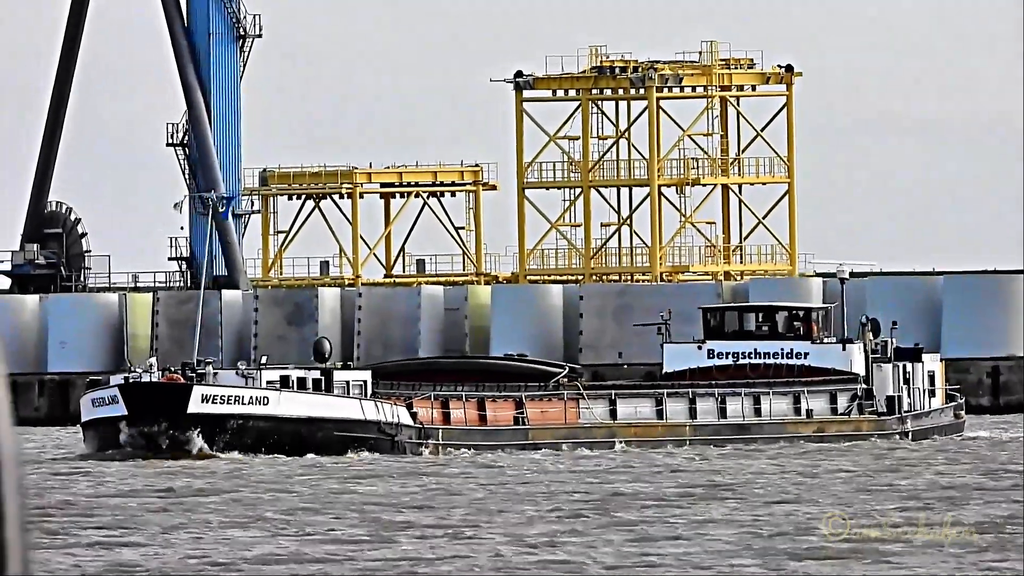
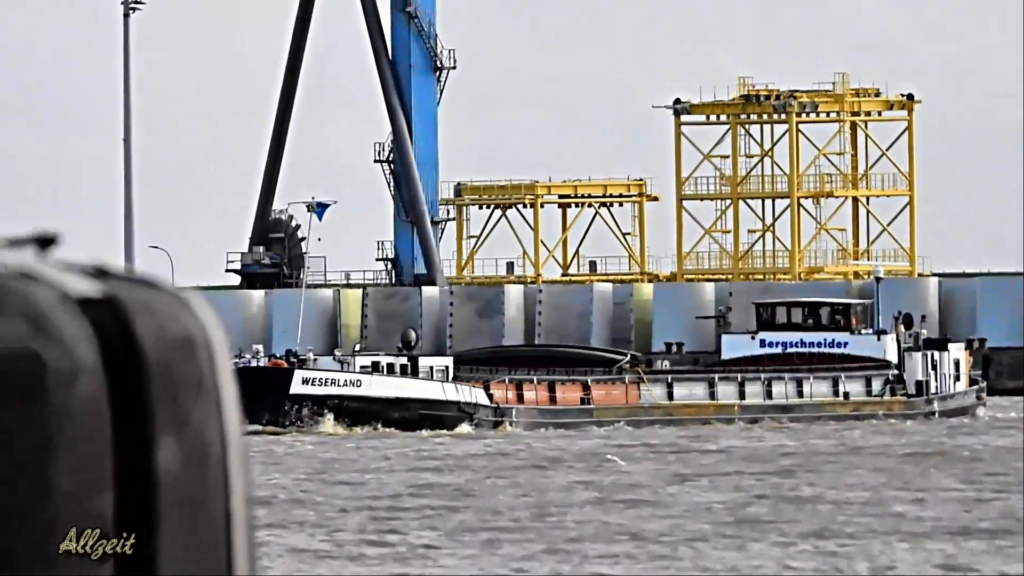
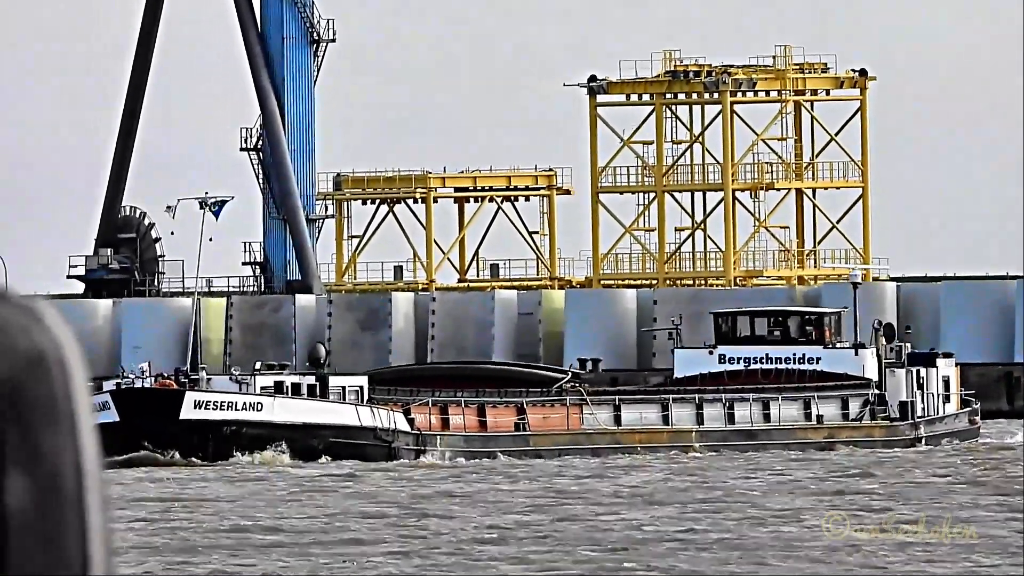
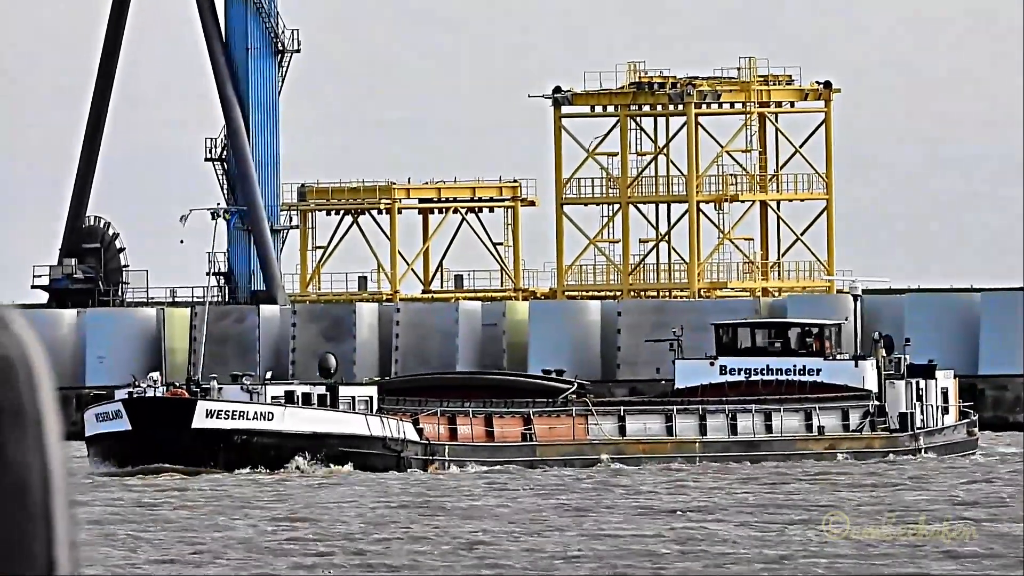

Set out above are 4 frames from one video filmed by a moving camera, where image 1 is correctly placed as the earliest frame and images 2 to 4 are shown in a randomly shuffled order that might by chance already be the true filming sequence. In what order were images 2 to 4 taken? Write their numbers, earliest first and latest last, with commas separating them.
4, 3, 2
